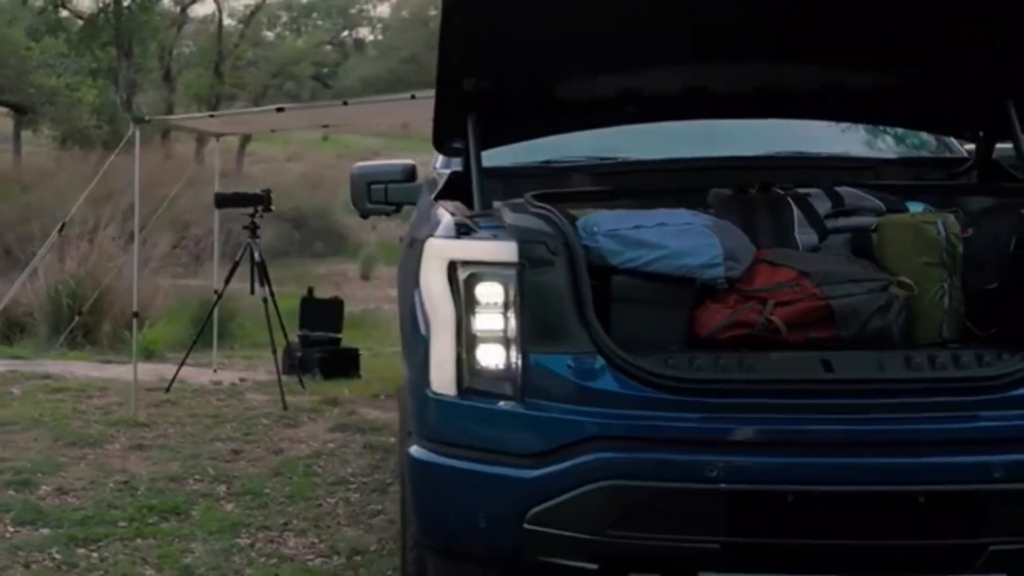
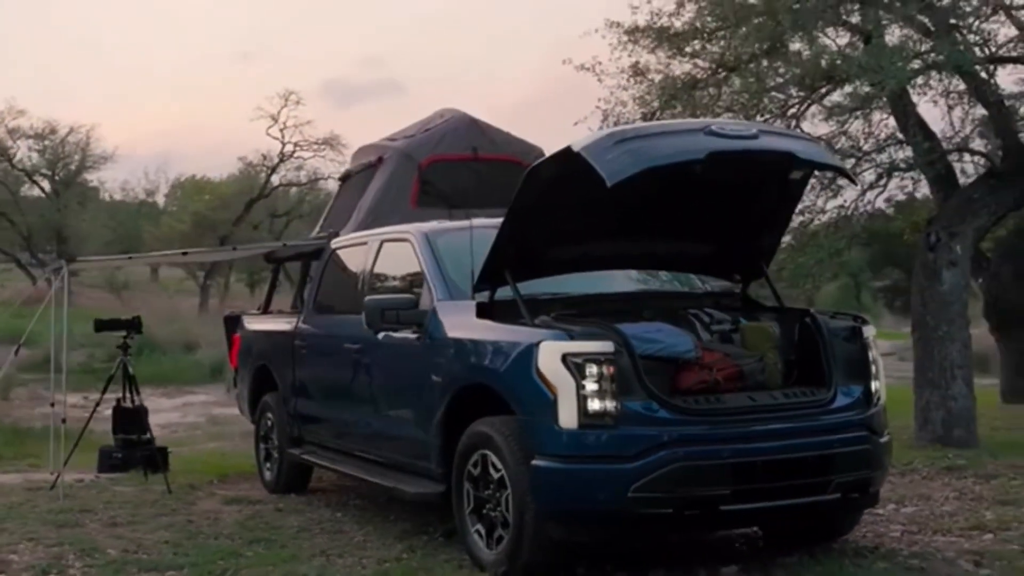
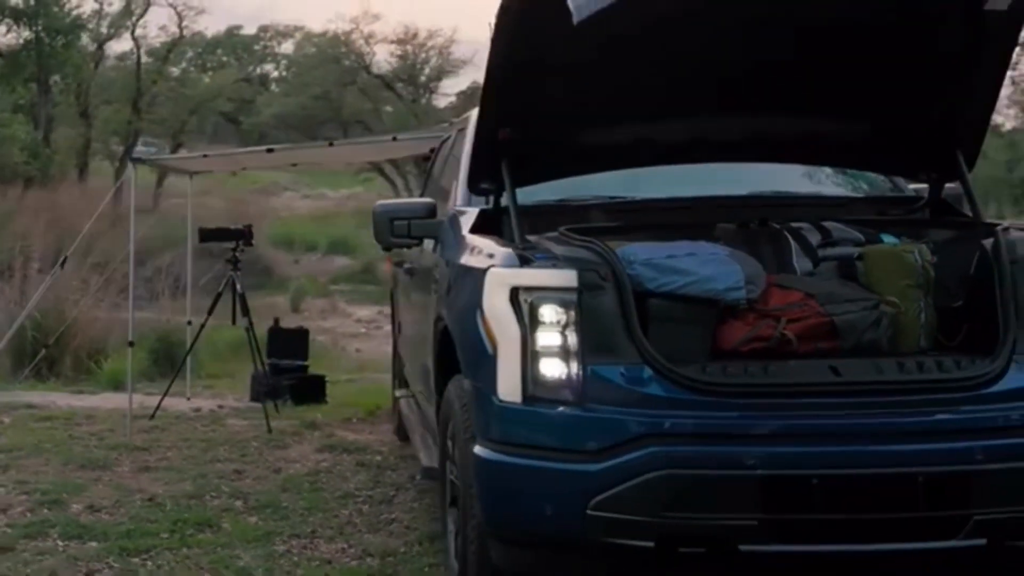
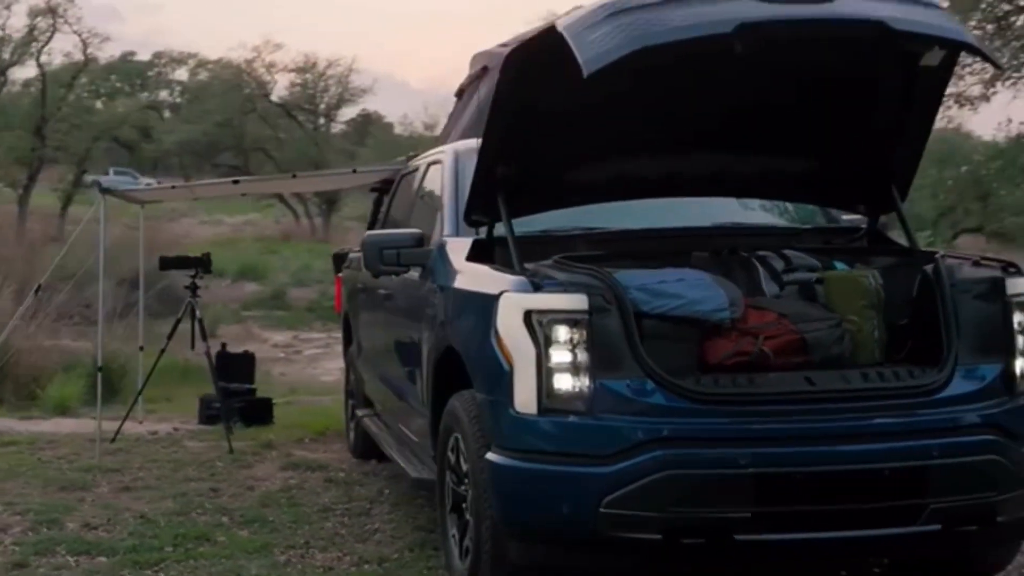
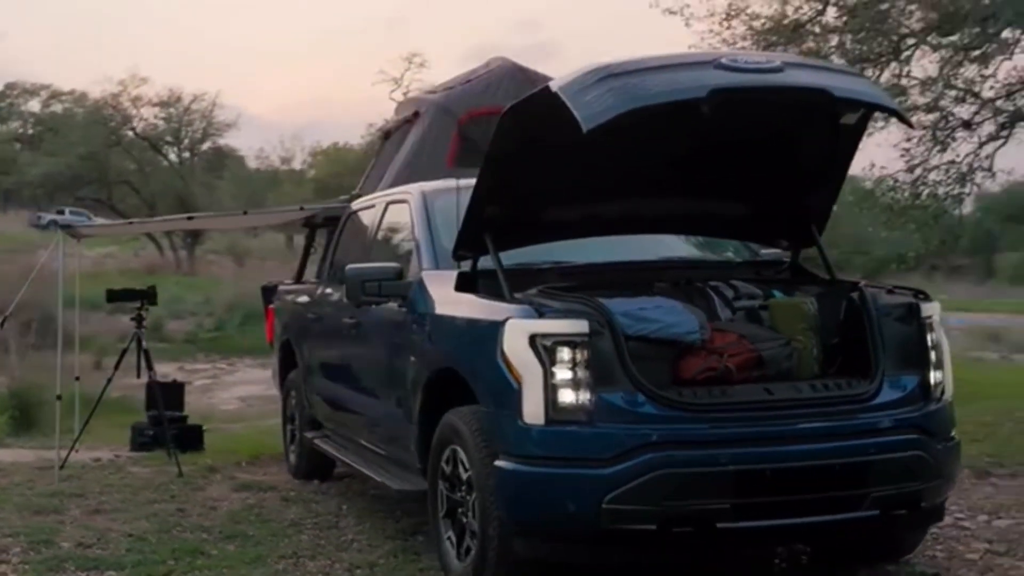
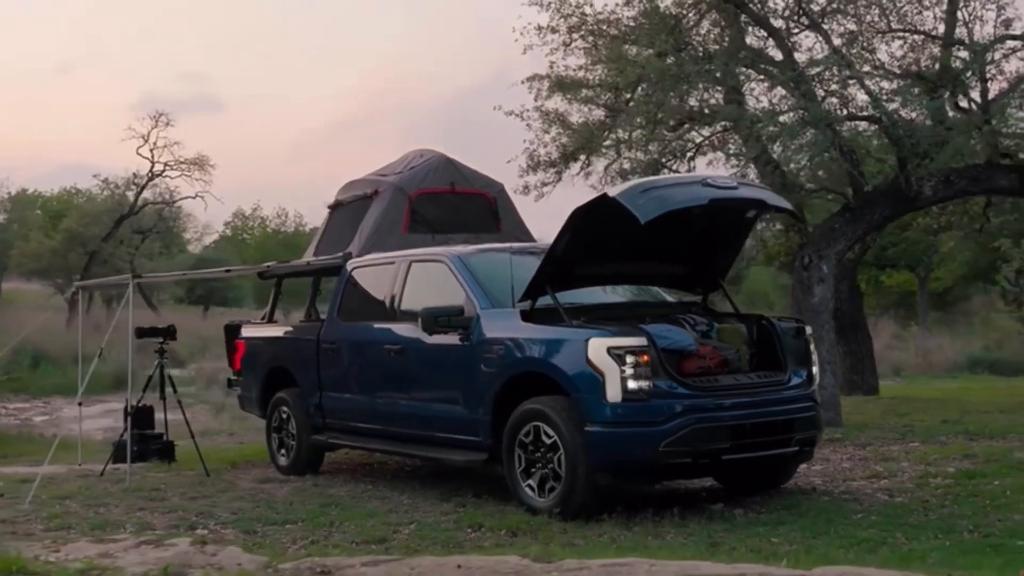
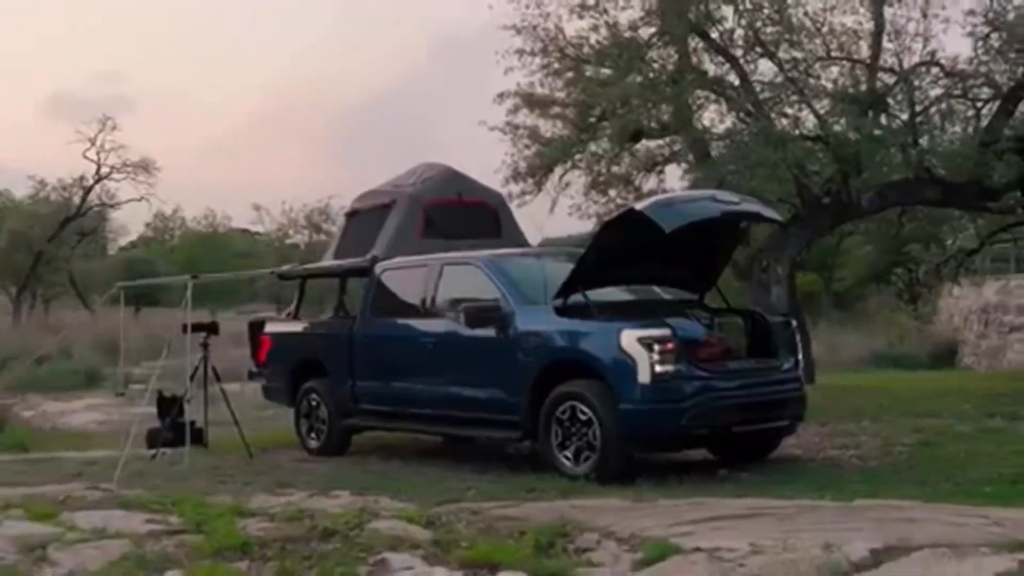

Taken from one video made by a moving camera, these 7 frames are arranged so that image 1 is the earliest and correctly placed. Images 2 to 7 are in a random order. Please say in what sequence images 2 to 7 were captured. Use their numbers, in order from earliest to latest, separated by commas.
3, 4, 5, 2, 6, 7
